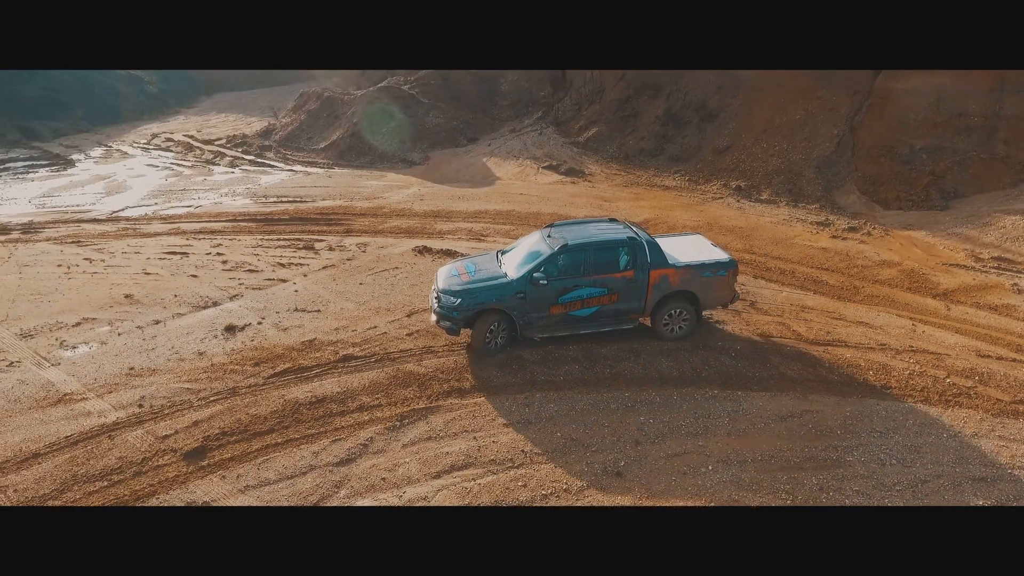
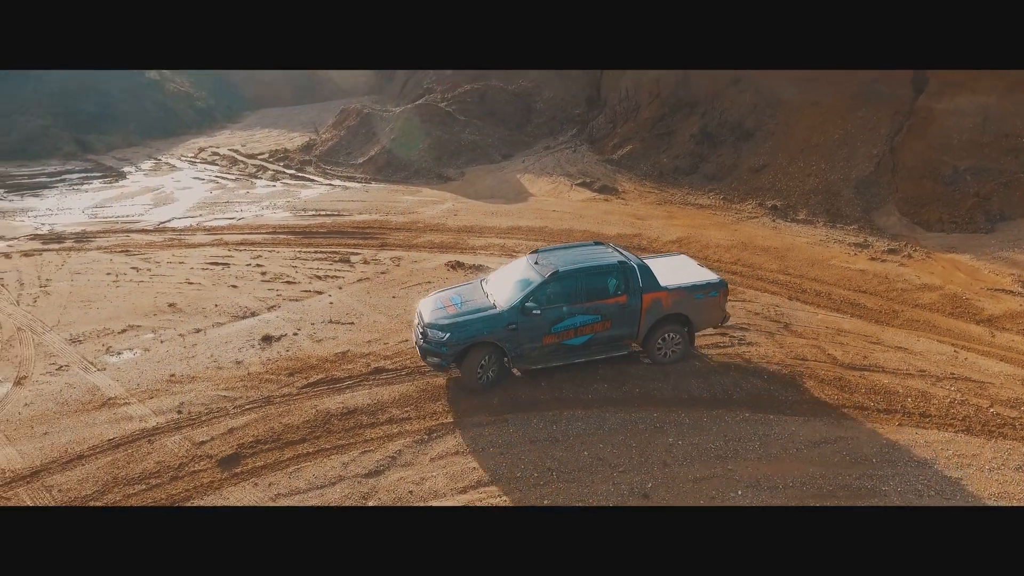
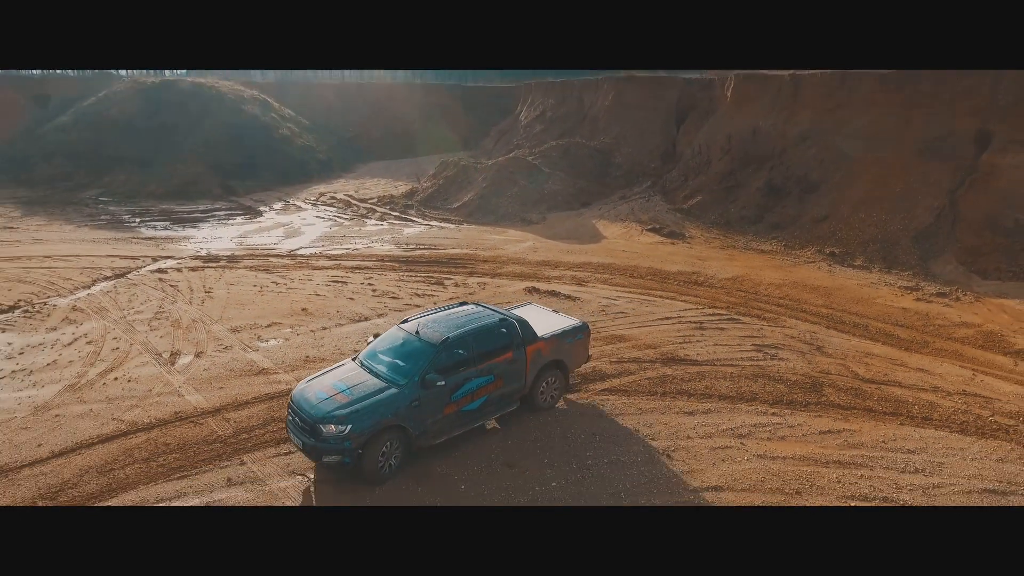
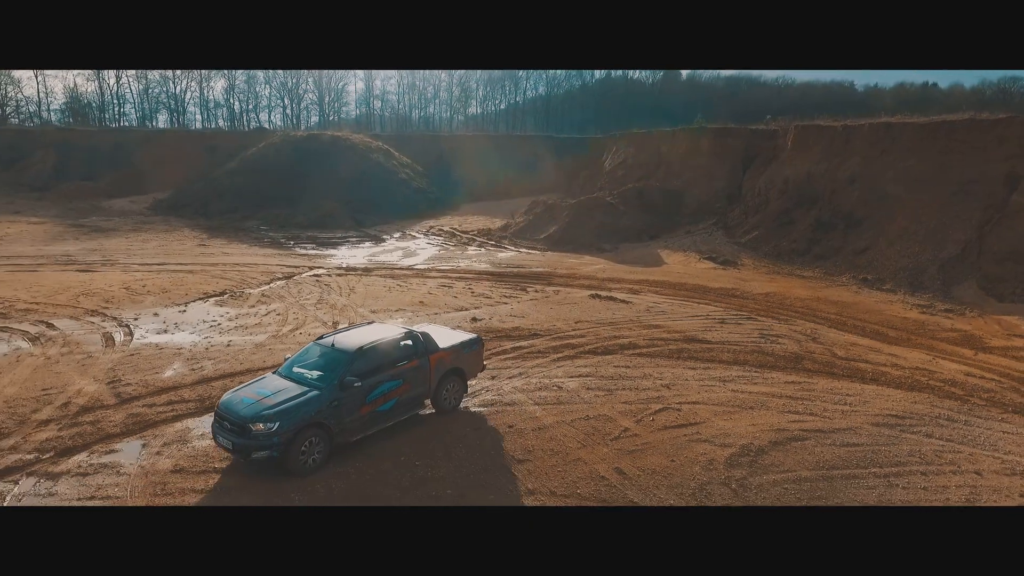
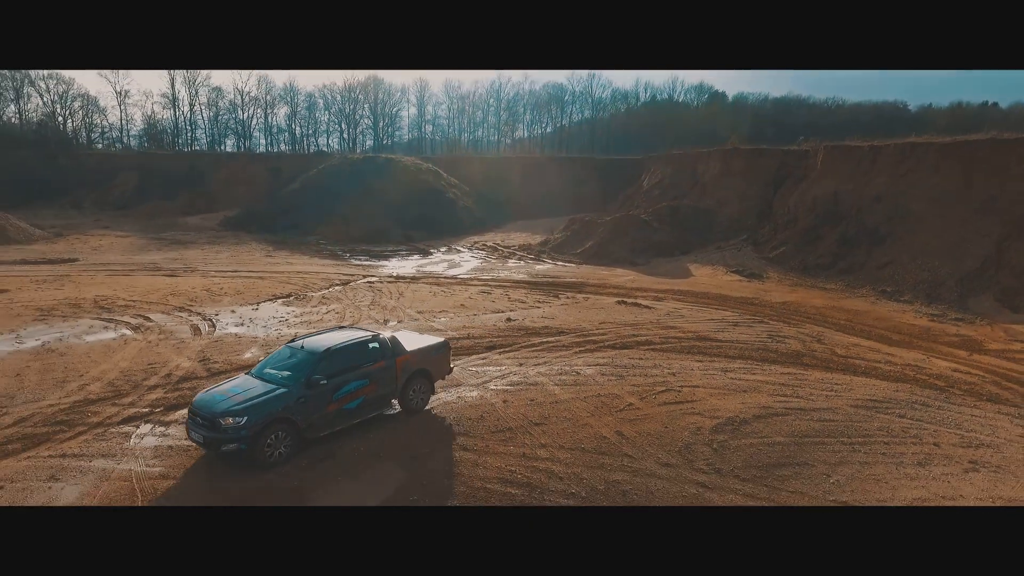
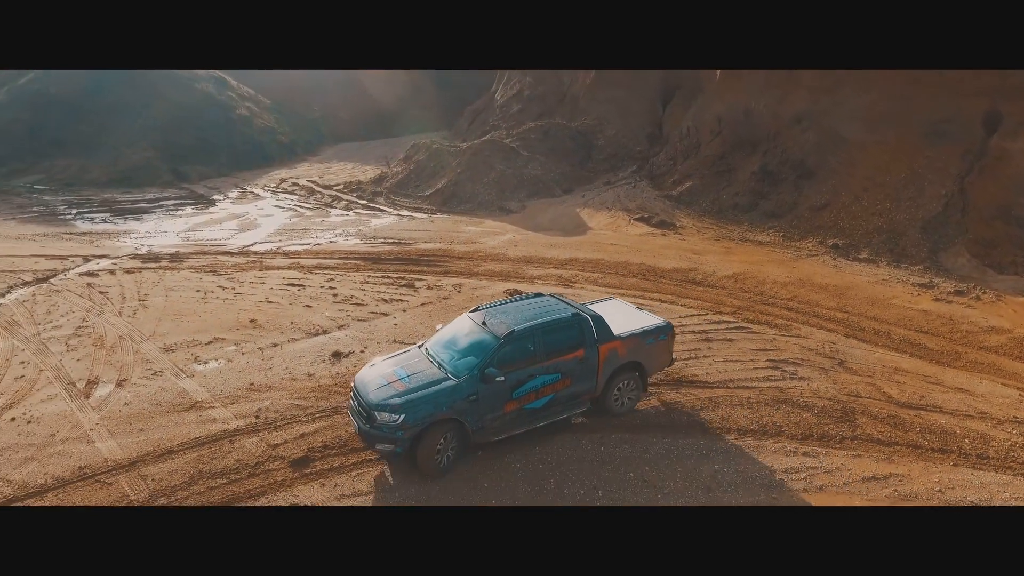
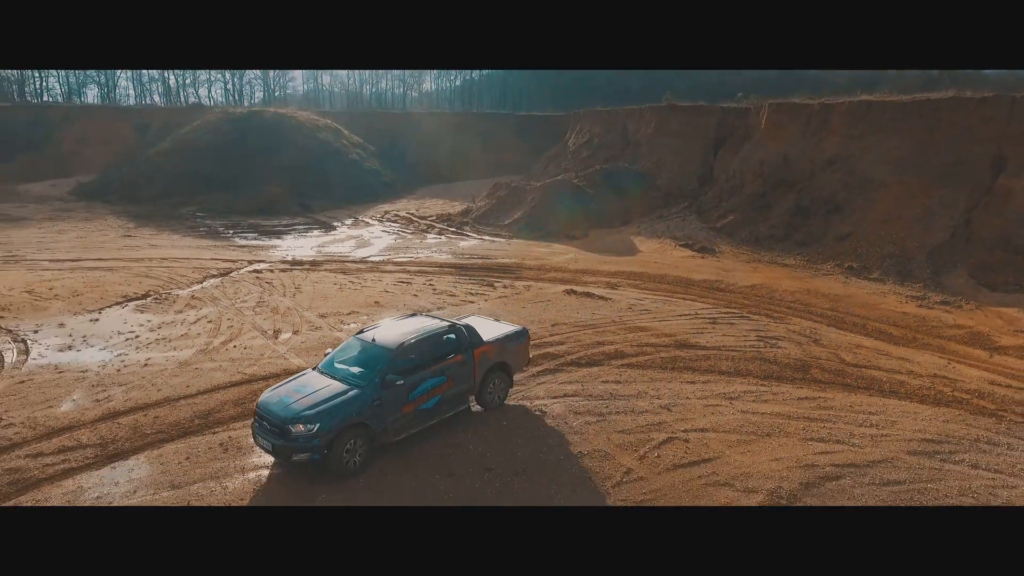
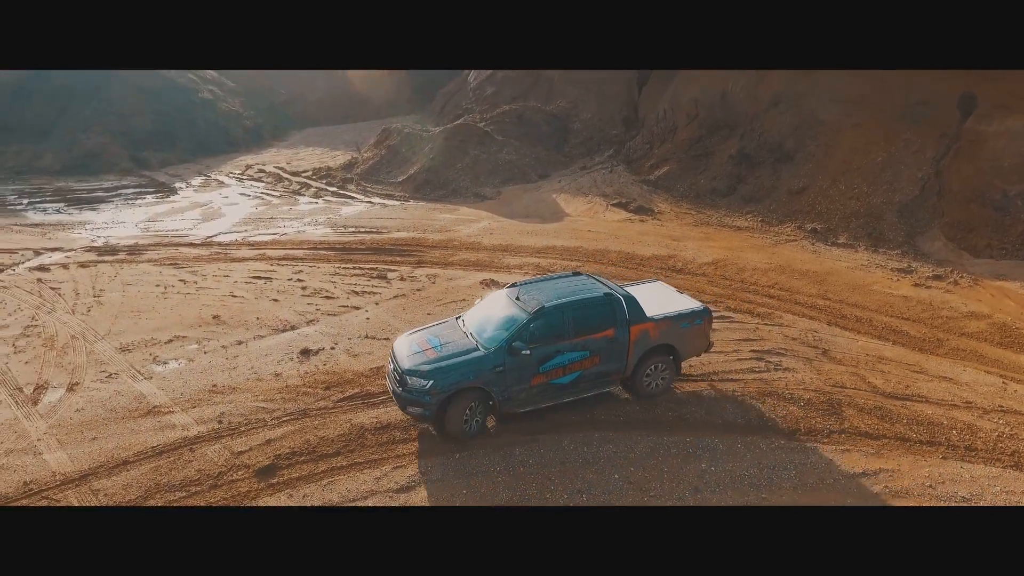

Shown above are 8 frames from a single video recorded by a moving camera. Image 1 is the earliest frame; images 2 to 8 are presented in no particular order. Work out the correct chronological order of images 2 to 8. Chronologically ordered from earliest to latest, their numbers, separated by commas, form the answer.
2, 8, 6, 3, 7, 4, 5
